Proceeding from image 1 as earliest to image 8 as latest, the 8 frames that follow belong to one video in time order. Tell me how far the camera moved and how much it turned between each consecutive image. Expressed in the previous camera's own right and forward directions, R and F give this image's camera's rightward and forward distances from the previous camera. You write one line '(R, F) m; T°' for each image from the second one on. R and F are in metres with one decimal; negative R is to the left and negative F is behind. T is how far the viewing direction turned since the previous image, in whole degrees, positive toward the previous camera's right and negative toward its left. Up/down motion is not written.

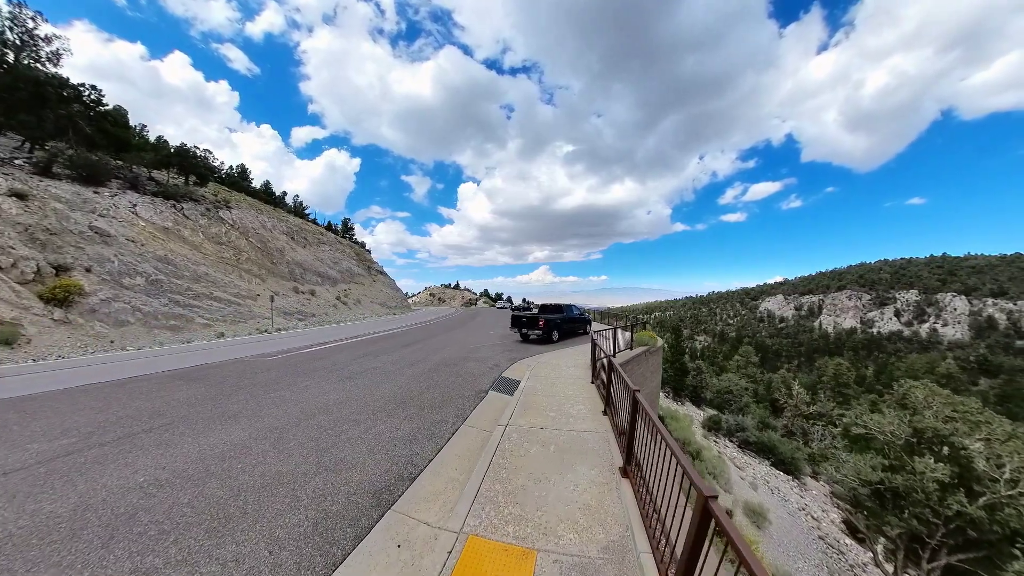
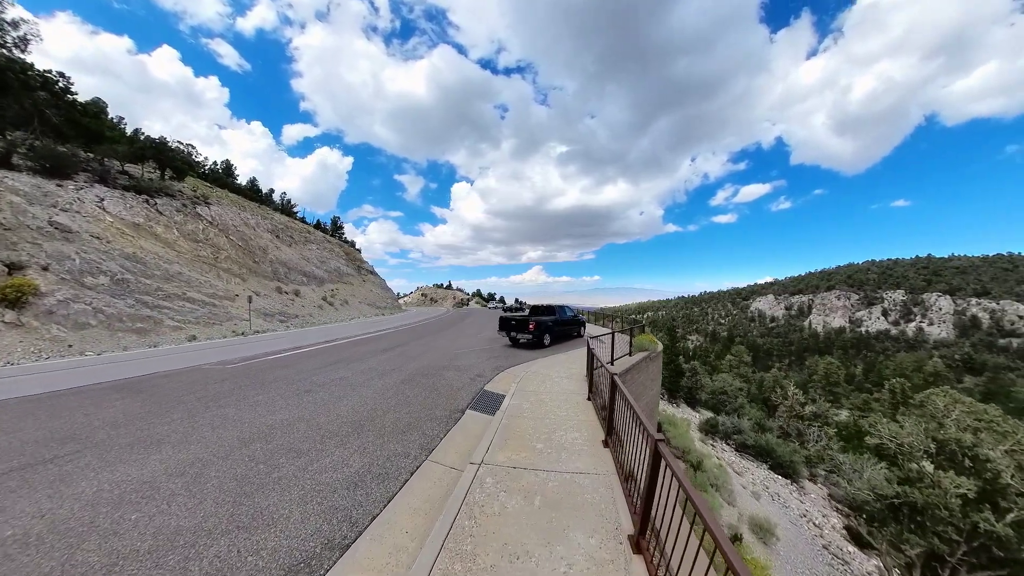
(+0.2, +0.8) m; +1°
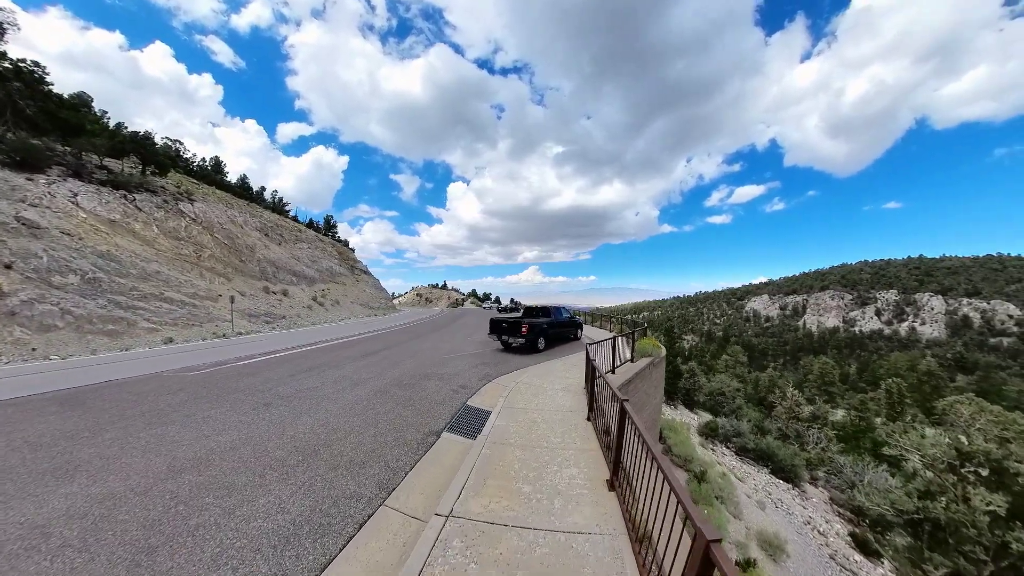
(+0.1, +0.7) m; +1°
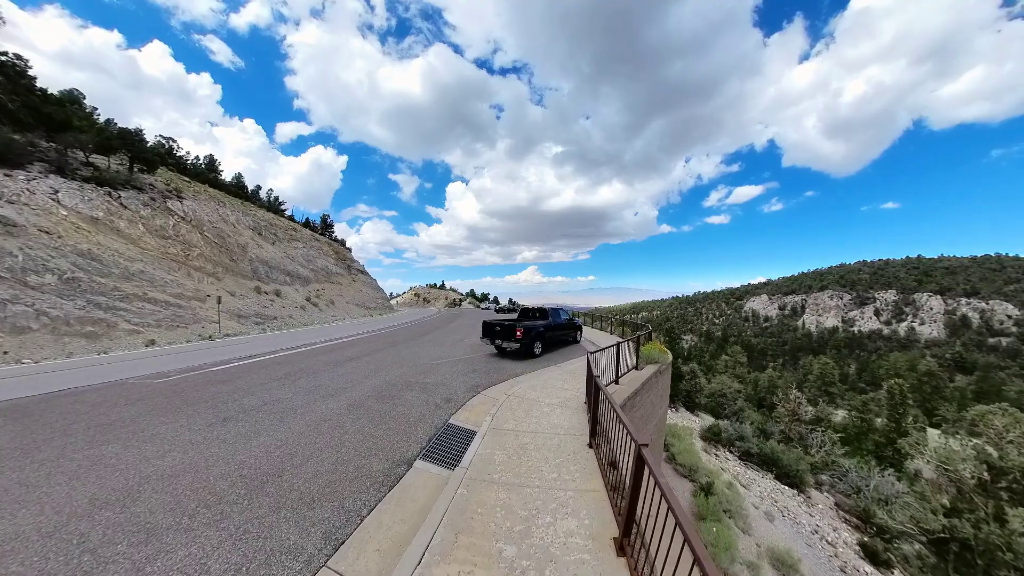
(+0.1, +0.6) m; 0°
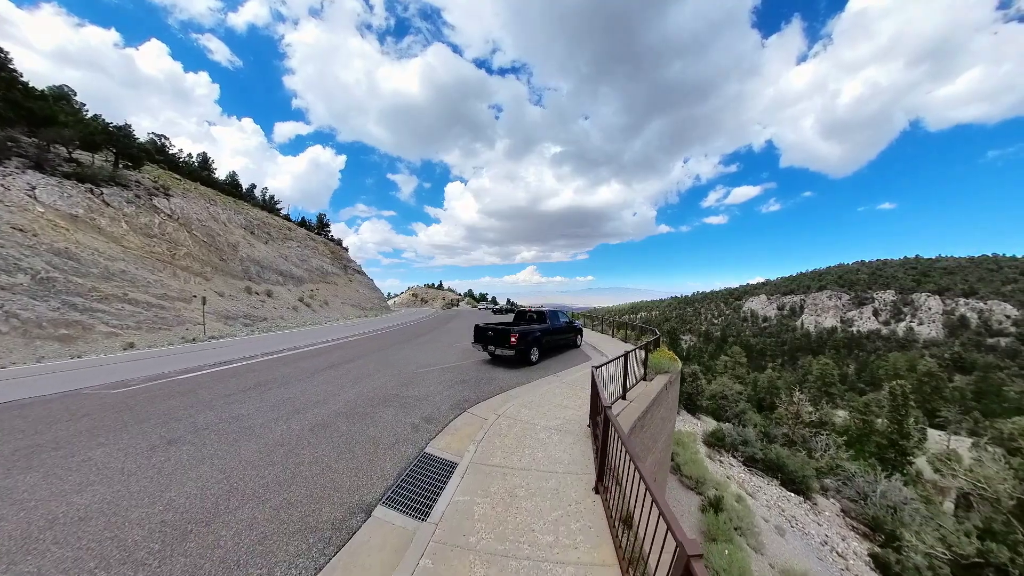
(+0.1, +0.7) m; 0°
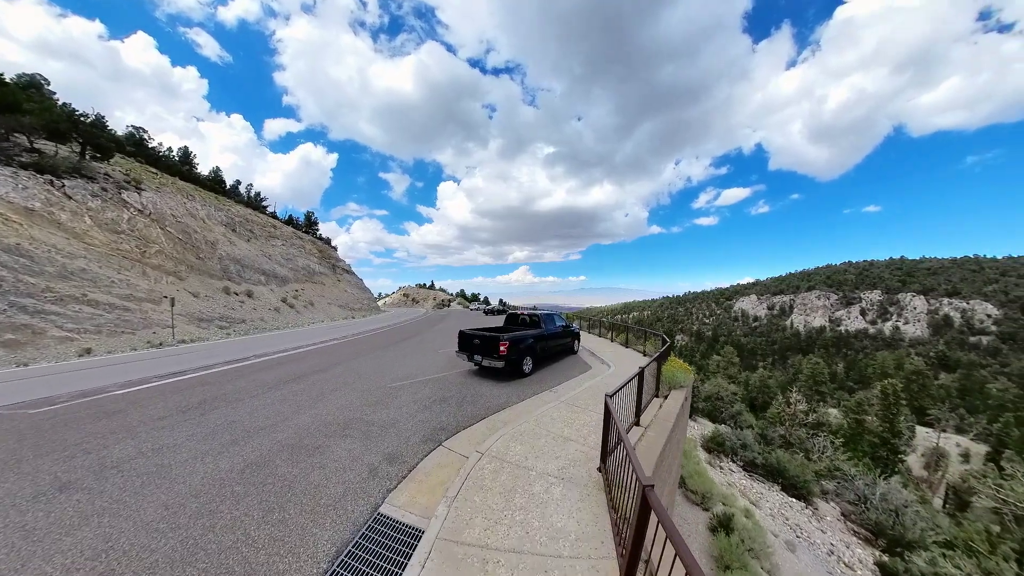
(+0.1, +0.9) m; +1°
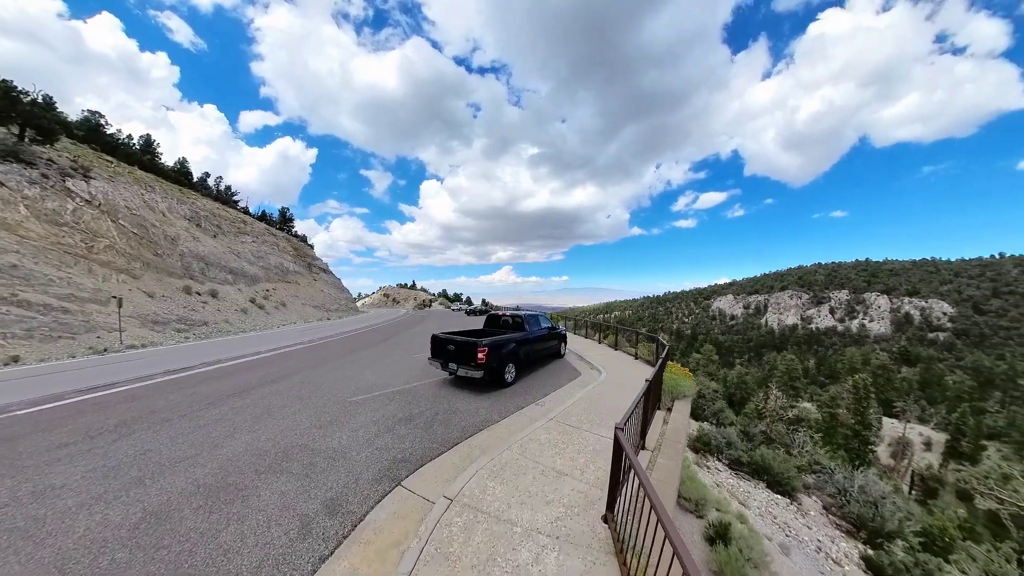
(0.0, +0.7) m; +3°
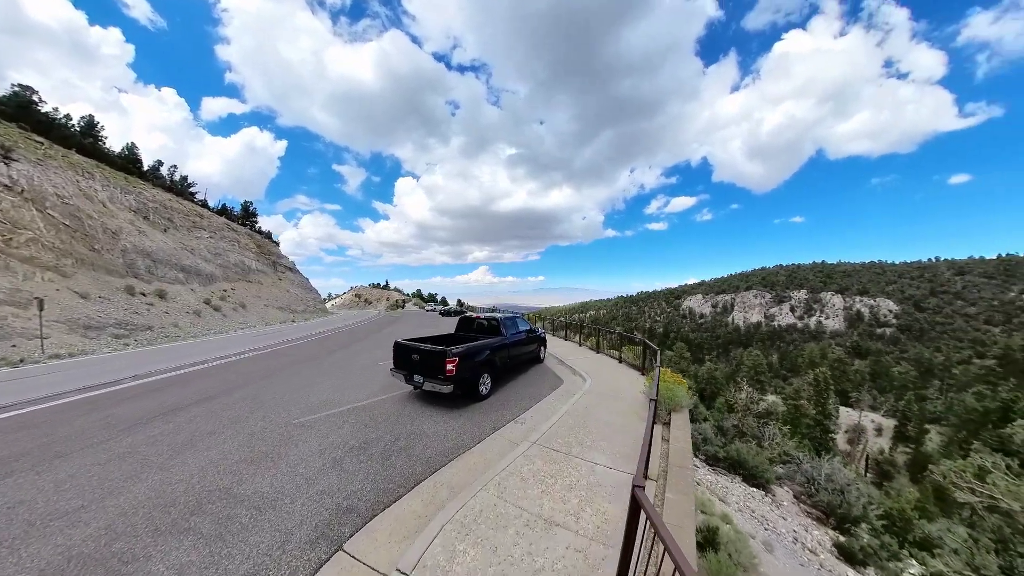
(0.0, +0.6) m; +4°
